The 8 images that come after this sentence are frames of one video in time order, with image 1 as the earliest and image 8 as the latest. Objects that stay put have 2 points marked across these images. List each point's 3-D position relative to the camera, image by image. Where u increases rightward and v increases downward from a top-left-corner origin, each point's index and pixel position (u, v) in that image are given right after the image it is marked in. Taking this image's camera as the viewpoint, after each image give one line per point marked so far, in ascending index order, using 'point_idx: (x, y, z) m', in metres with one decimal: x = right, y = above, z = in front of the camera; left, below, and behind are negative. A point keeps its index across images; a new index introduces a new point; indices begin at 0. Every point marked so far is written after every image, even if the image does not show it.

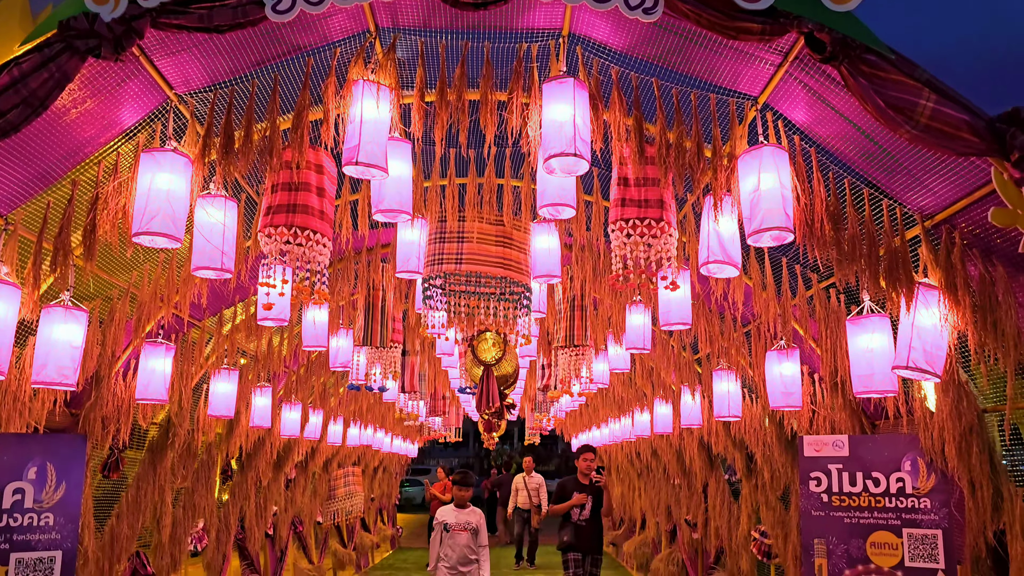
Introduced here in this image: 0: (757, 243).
0: (+1.1, +0.2, +3.9) m
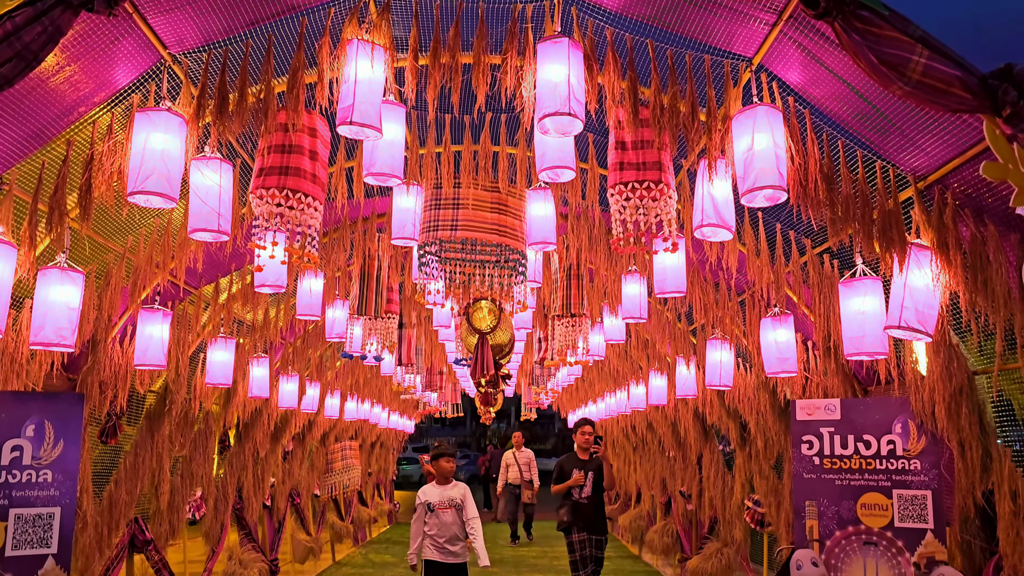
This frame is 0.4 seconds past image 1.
0: (+1.1, +0.4, +4.0) m
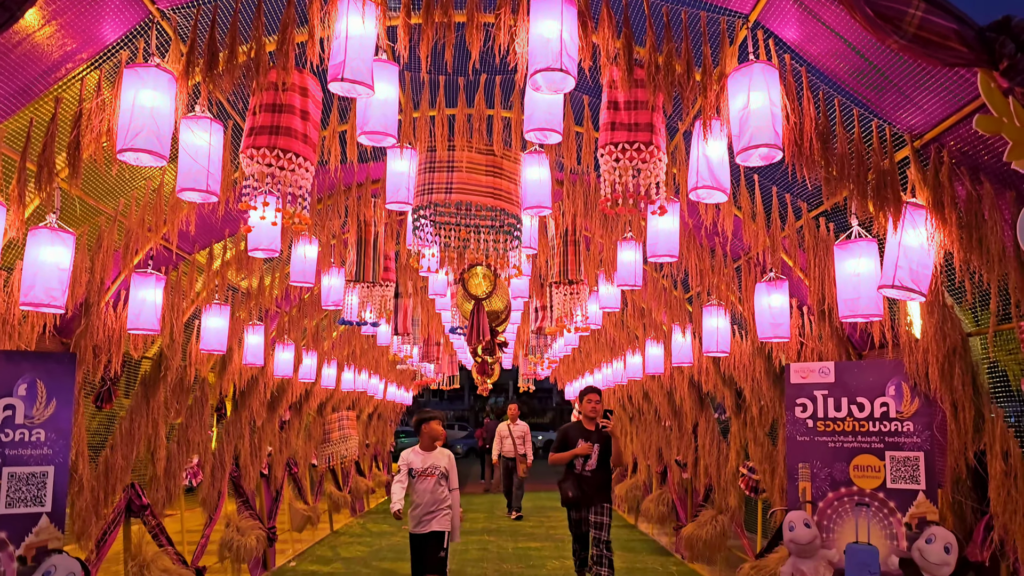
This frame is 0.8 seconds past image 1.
0: (+1.1, +0.6, +3.9) m
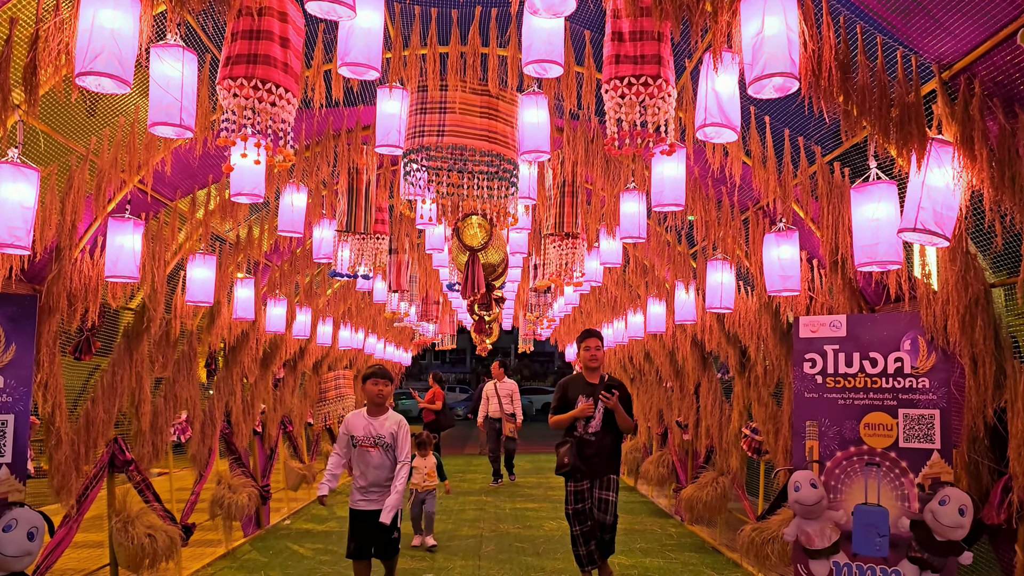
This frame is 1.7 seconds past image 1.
0: (+1.0, +0.8, +3.6) m
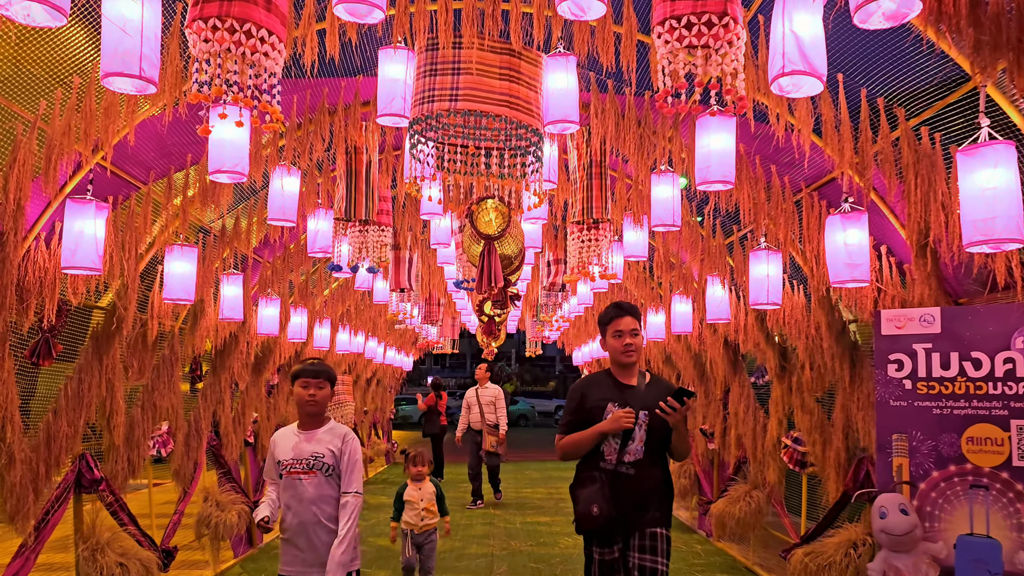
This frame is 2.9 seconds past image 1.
0: (+1.2, +0.9, +2.8) m
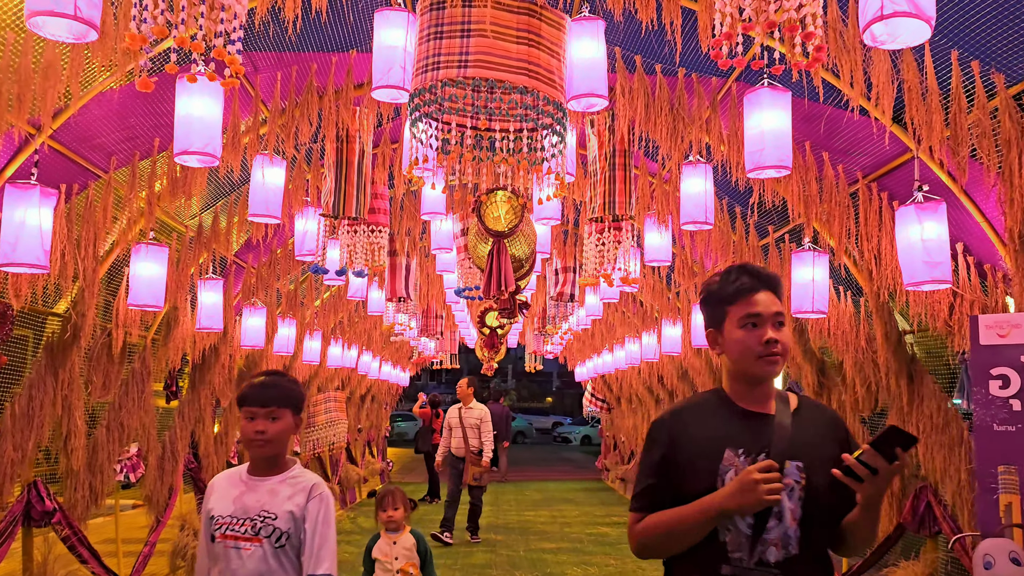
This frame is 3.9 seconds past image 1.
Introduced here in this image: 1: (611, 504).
0: (+1.3, +0.9, +2.1) m
1: (+1.7, -3.6, +14.3) m
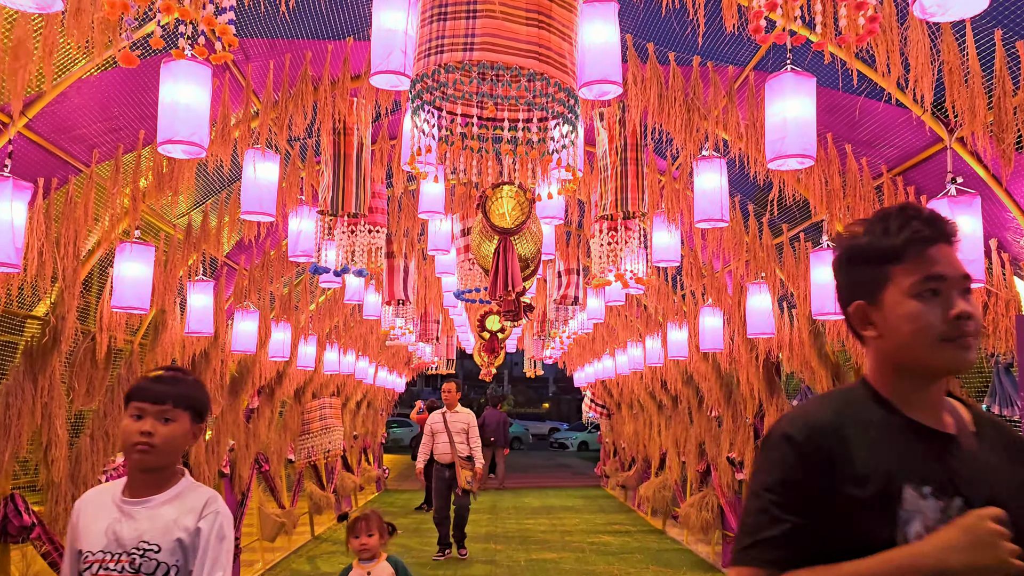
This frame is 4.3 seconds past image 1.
0: (+1.3, +0.9, +1.9) m
1: (+1.6, -3.7, +14.0) m
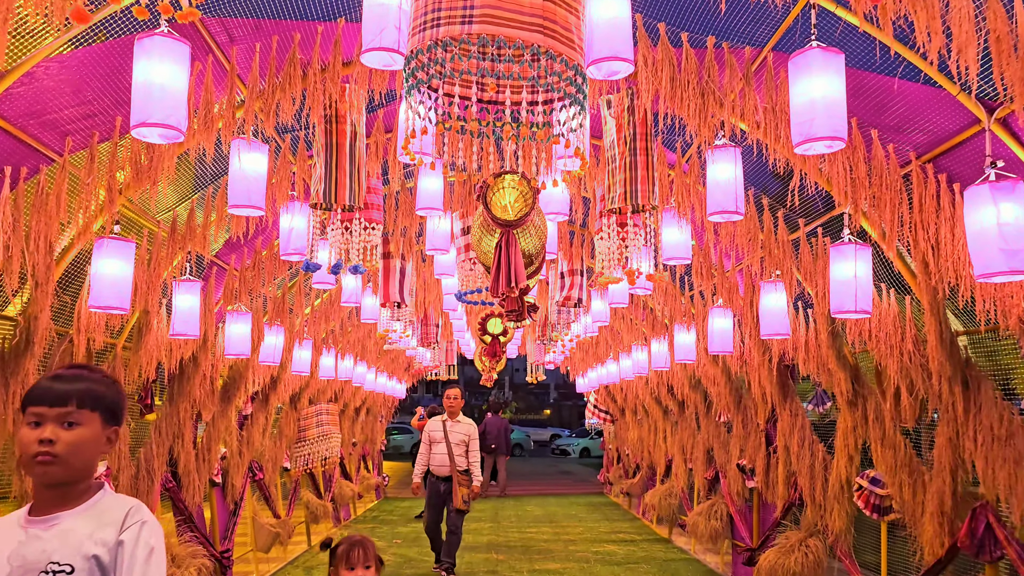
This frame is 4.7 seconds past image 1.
0: (+1.3, +1.0, +1.6) m
1: (+1.7, -3.7, +13.7) m
